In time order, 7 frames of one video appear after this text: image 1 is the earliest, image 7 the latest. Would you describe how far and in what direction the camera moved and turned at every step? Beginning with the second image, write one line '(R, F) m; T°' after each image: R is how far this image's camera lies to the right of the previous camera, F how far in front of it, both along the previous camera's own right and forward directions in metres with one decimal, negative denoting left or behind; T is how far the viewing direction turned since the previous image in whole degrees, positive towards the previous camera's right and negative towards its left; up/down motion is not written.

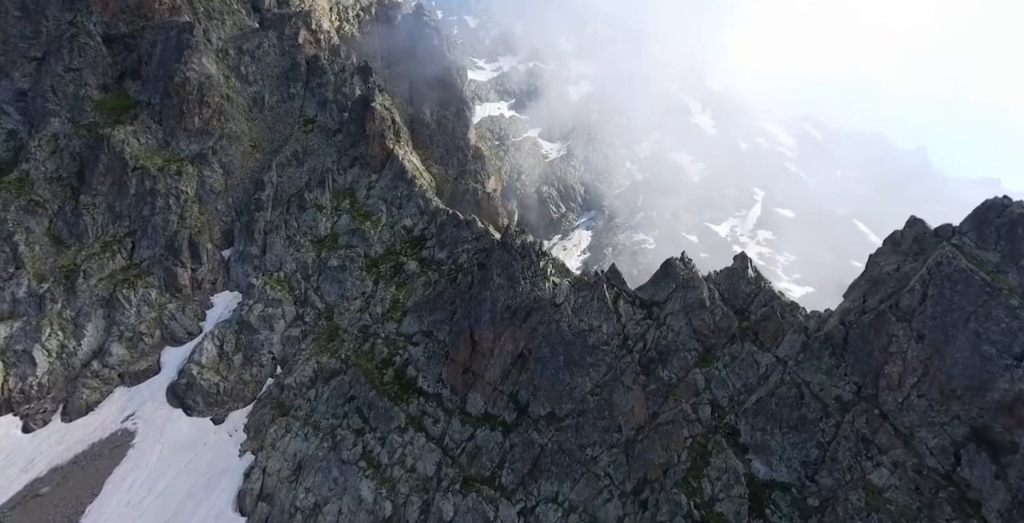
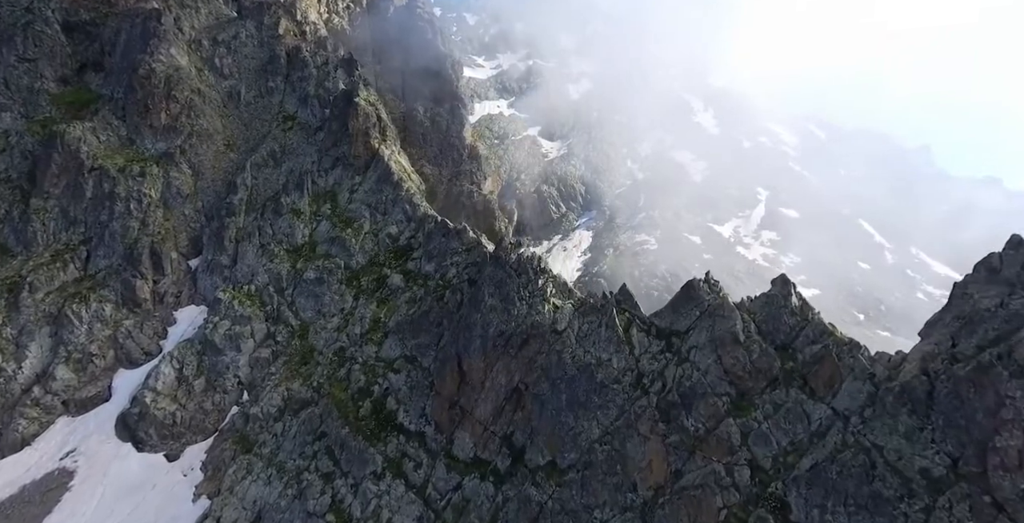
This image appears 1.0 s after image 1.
(+0.4, +7.6) m; 0°
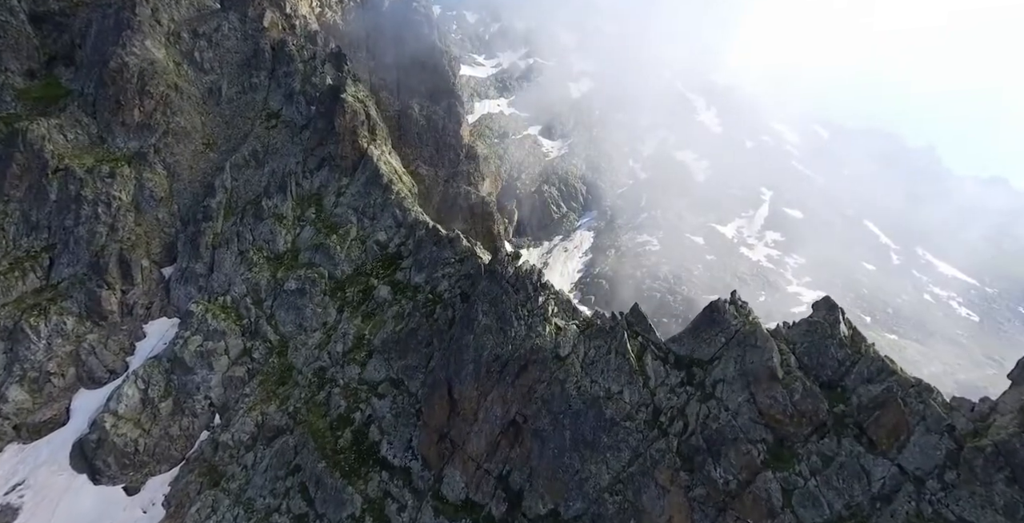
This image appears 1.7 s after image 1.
(+0.3, +5.5) m; 0°
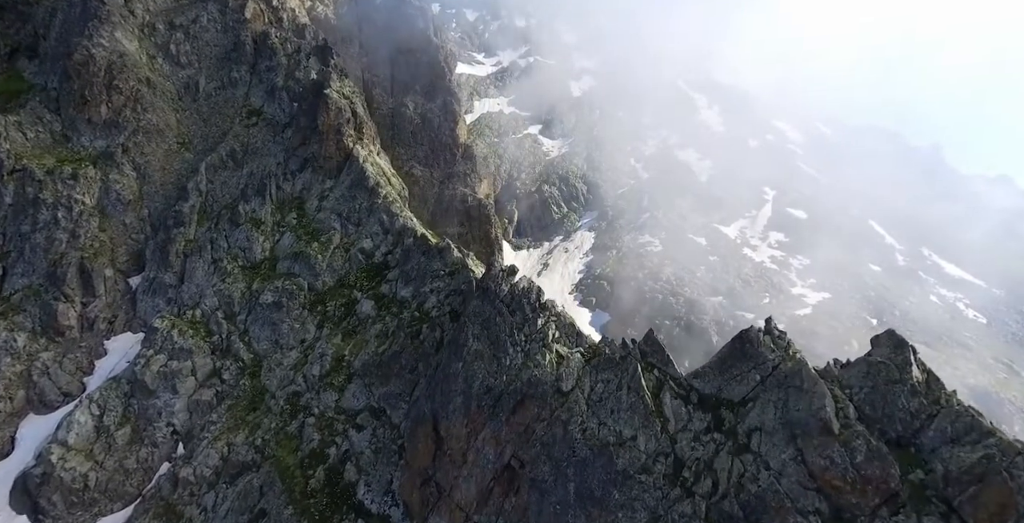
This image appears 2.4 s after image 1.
(+0.4, +5.7) m; 0°
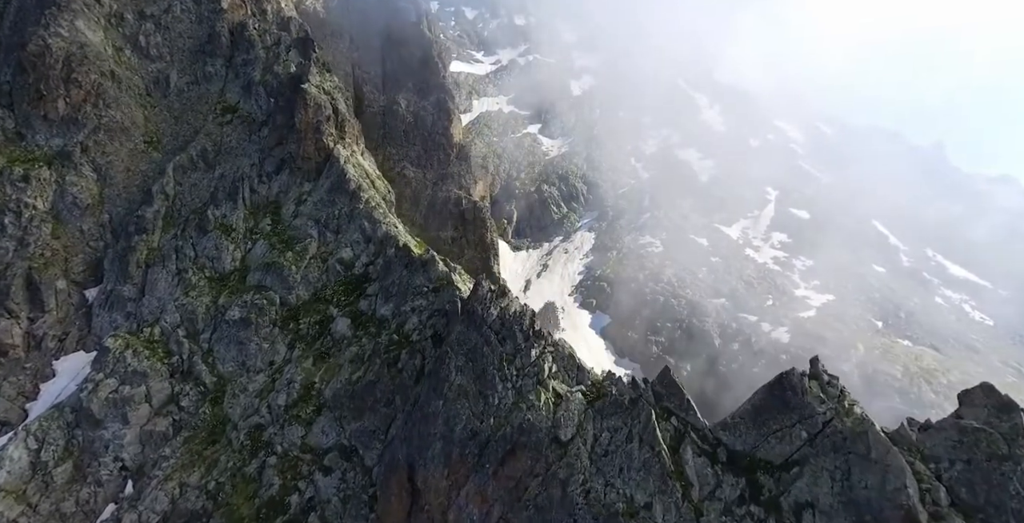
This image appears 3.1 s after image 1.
(+0.6, +5.8) m; 0°
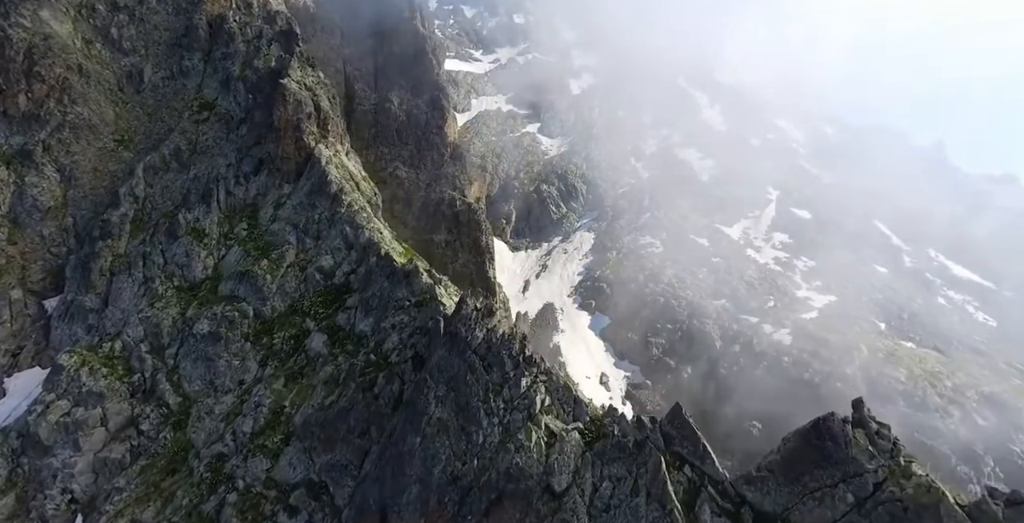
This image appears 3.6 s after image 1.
(+0.6, +4.2) m; 0°
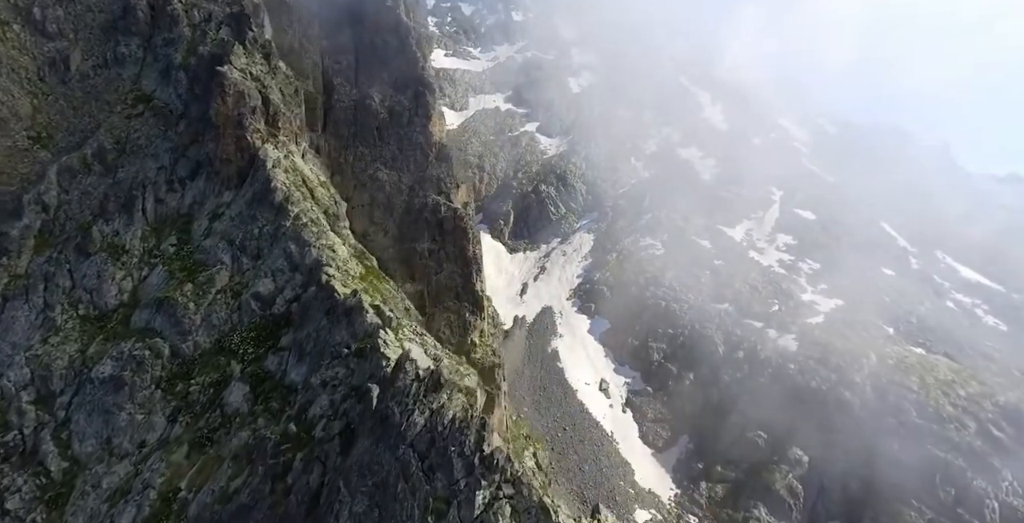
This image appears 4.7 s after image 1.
(+1.6, +9.4) m; 0°
